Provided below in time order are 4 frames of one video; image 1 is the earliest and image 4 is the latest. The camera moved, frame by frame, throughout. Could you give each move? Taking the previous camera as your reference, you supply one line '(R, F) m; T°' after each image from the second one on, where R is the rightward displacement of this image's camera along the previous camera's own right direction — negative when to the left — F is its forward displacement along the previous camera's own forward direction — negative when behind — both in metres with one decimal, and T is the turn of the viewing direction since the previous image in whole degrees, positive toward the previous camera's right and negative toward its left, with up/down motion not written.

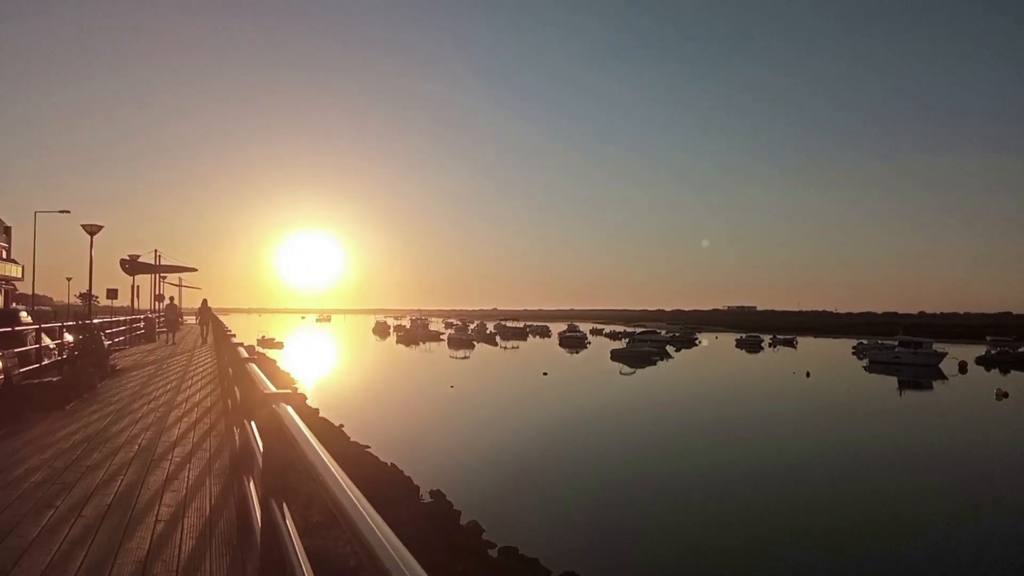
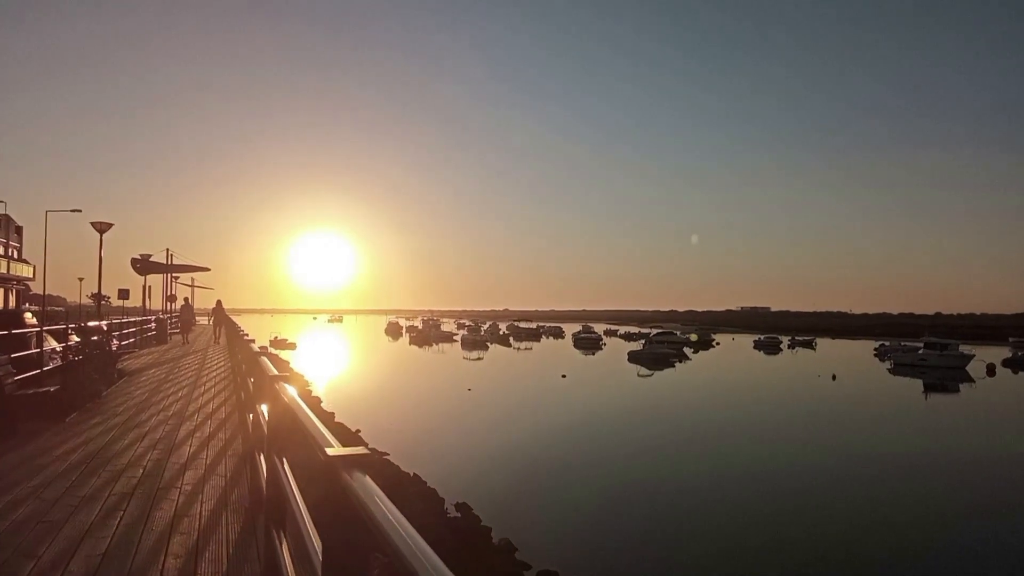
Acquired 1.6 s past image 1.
(-0.3, +0.7) m; -1°
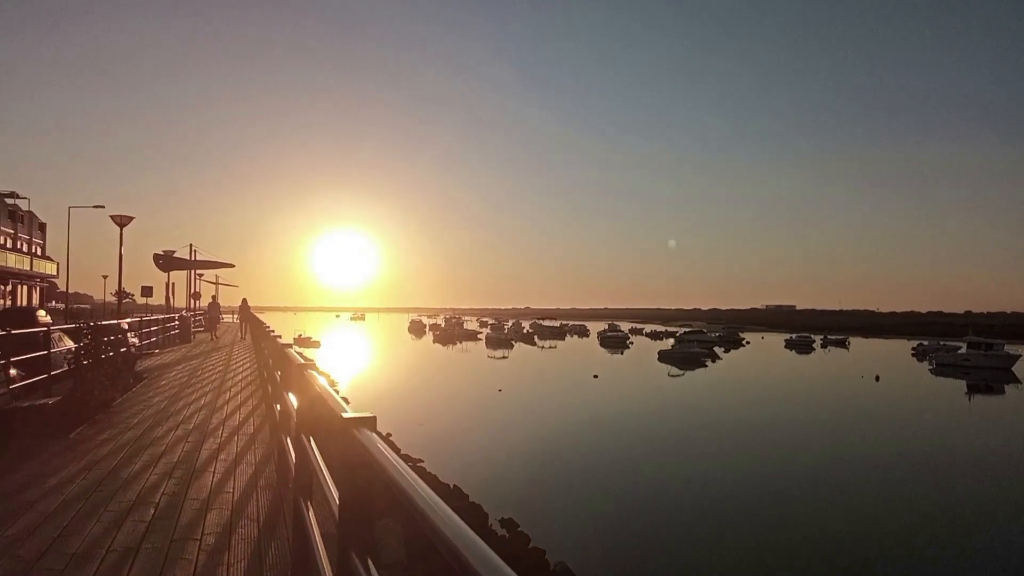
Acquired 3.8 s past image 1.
(-0.4, +0.9) m; -2°
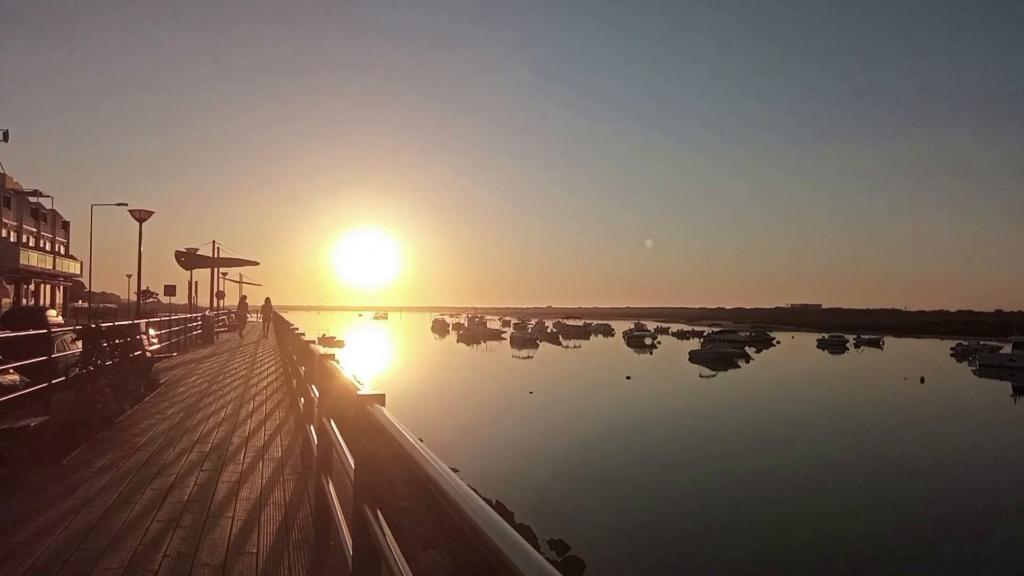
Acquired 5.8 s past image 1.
(-0.4, +0.9) m; -2°
